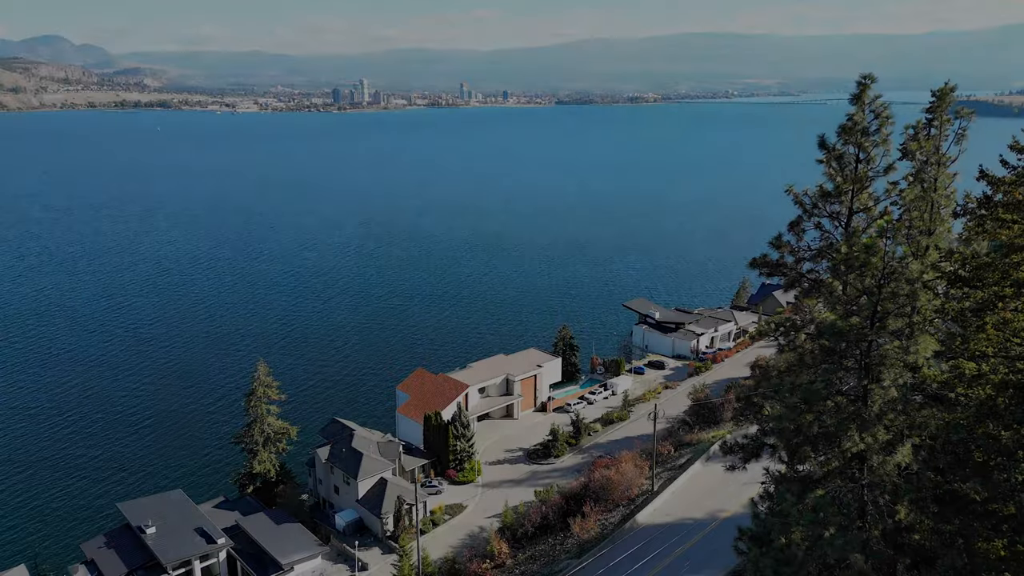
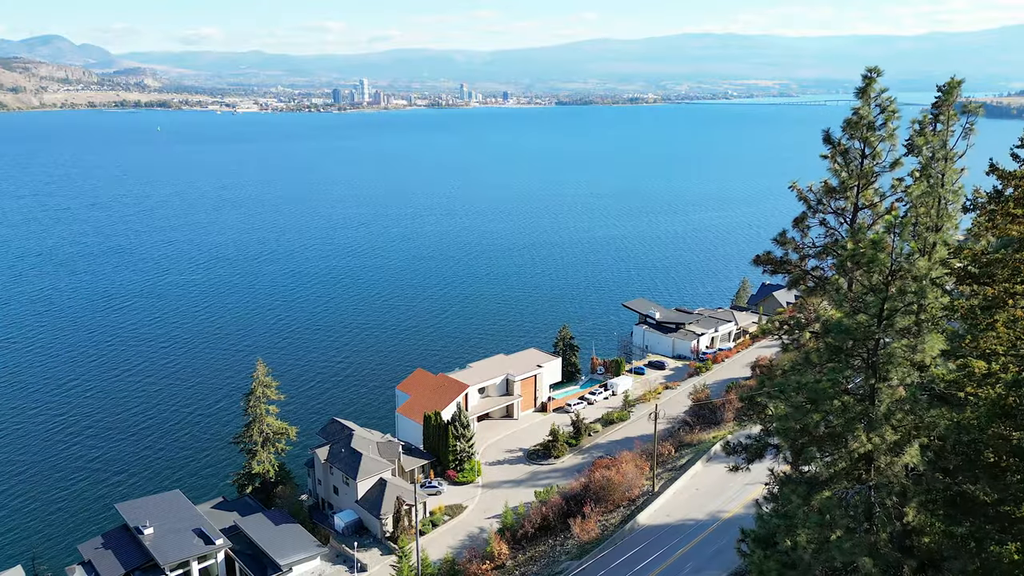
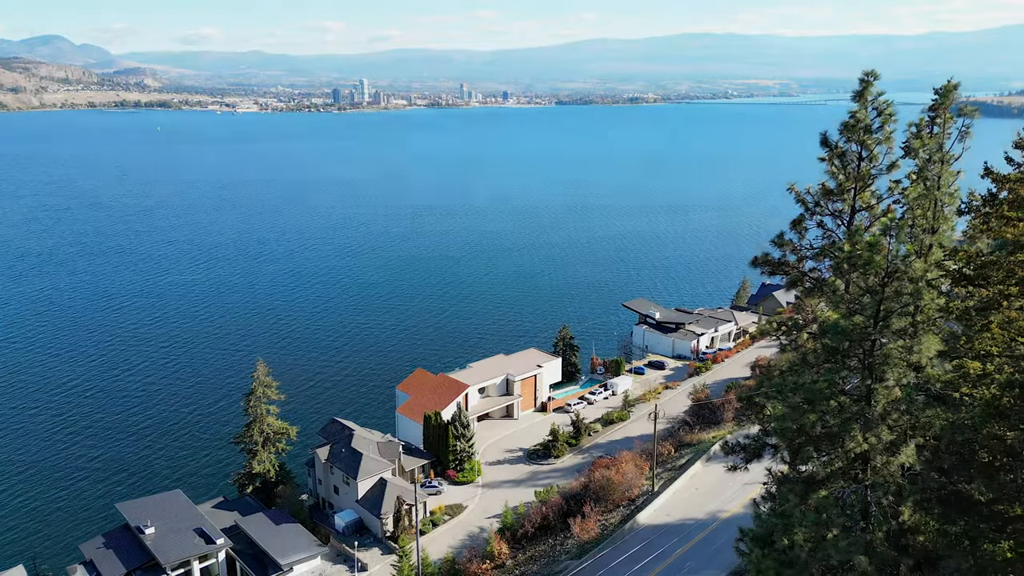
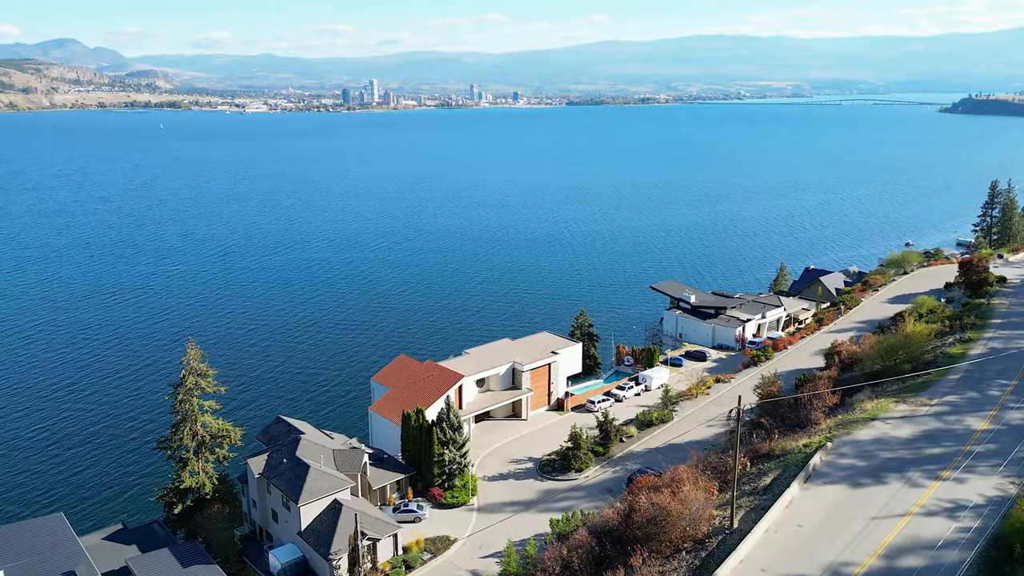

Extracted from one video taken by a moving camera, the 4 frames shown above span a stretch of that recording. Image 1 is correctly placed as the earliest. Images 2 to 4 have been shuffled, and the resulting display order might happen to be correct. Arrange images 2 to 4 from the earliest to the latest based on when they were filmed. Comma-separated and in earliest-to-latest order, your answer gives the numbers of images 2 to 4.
3, 2, 4
